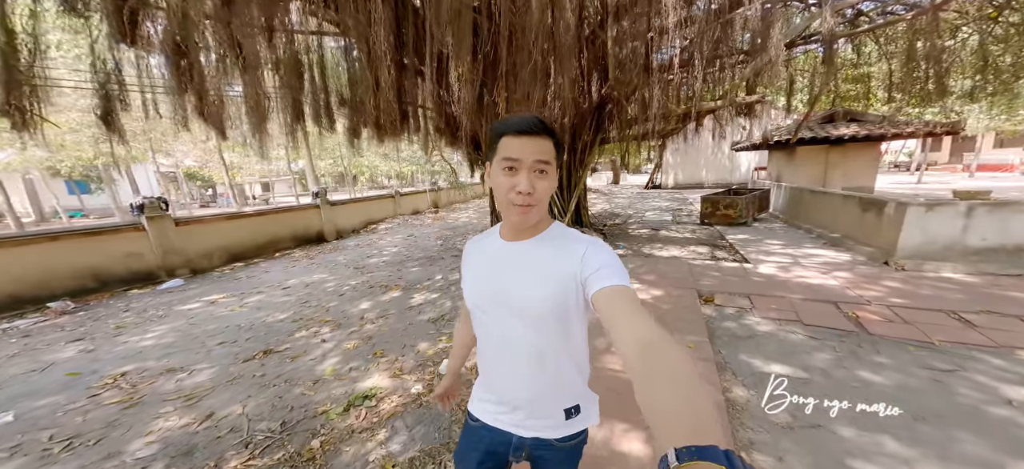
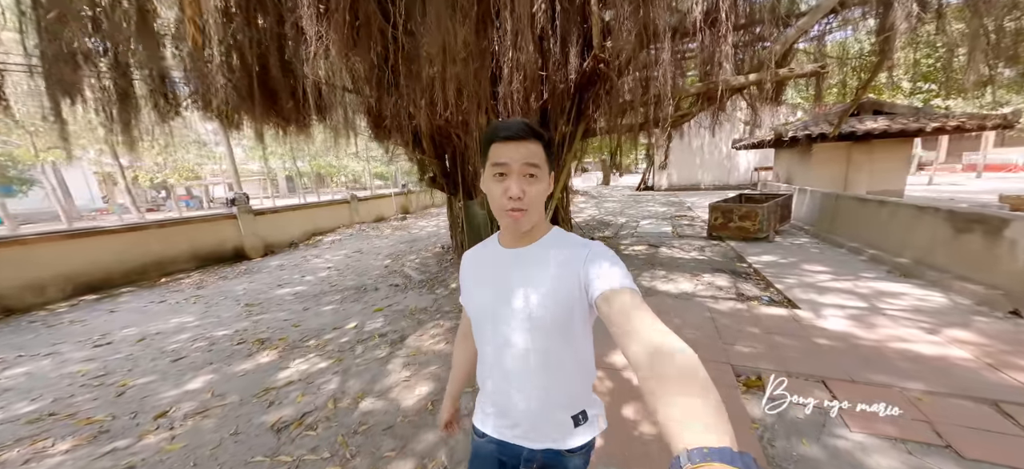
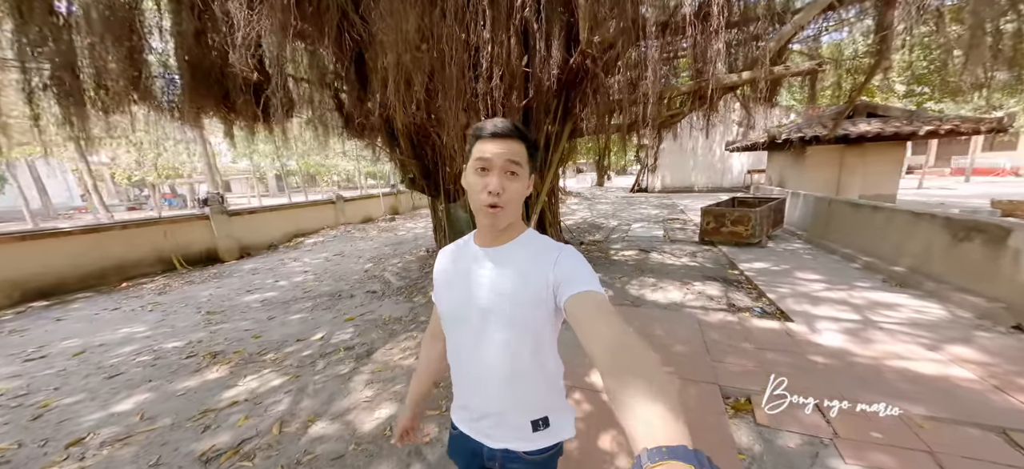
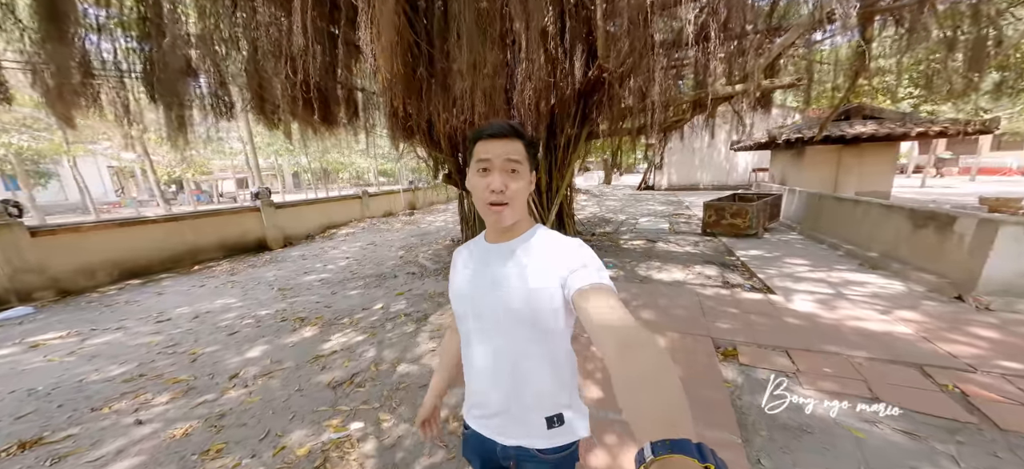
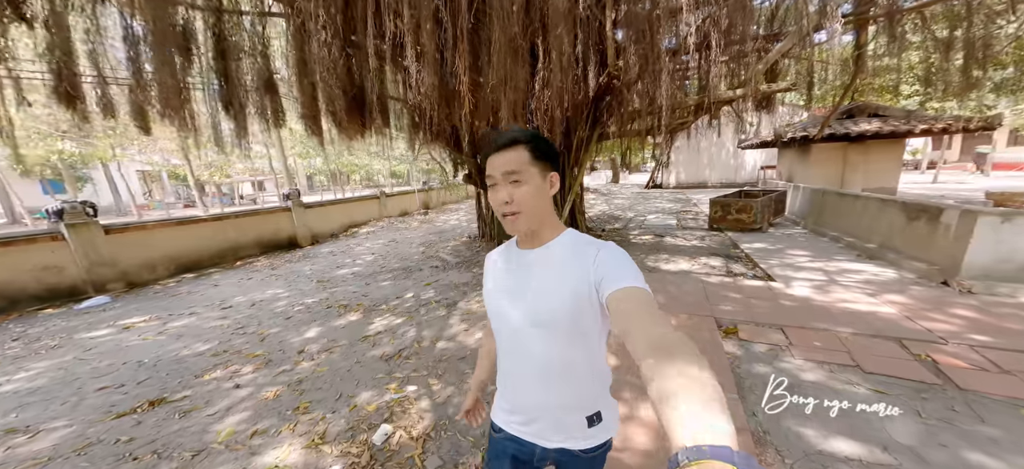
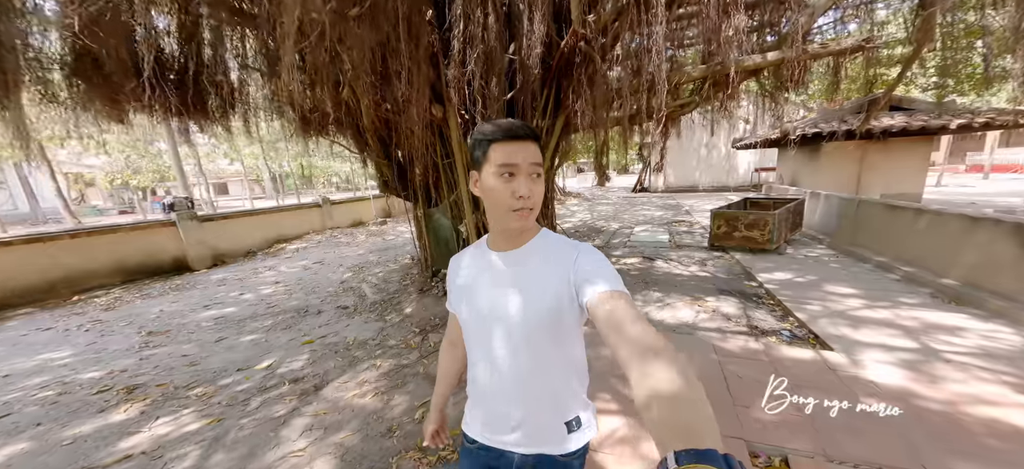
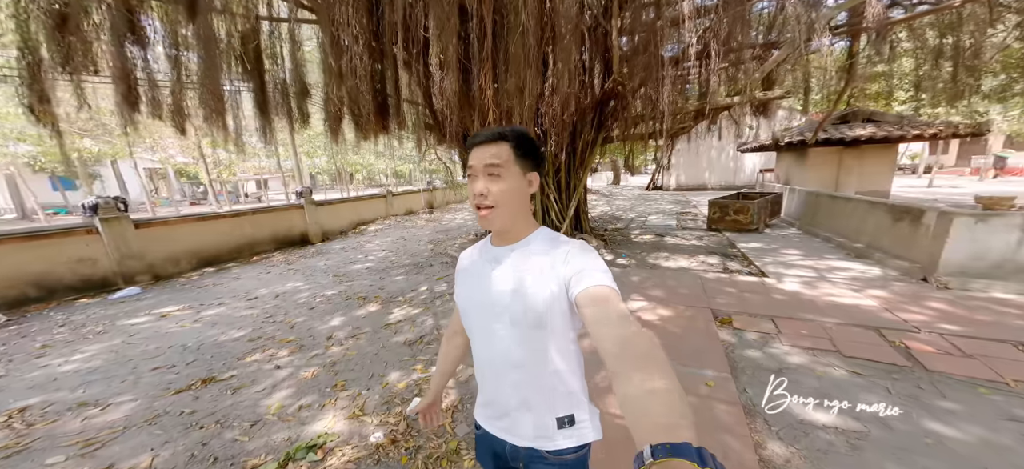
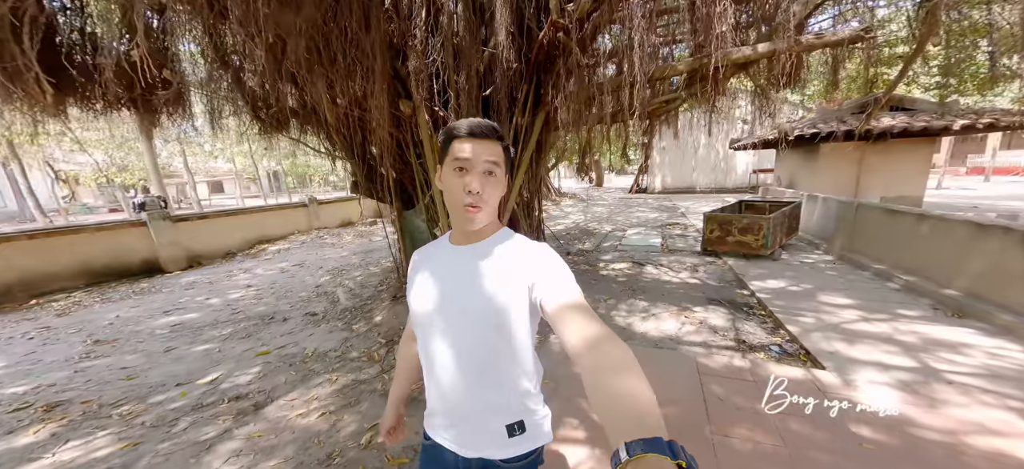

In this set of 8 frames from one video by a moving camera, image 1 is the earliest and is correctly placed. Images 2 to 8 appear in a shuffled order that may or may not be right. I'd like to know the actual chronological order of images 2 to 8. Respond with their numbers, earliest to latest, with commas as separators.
7, 5, 4, 2, 3, 6, 8
